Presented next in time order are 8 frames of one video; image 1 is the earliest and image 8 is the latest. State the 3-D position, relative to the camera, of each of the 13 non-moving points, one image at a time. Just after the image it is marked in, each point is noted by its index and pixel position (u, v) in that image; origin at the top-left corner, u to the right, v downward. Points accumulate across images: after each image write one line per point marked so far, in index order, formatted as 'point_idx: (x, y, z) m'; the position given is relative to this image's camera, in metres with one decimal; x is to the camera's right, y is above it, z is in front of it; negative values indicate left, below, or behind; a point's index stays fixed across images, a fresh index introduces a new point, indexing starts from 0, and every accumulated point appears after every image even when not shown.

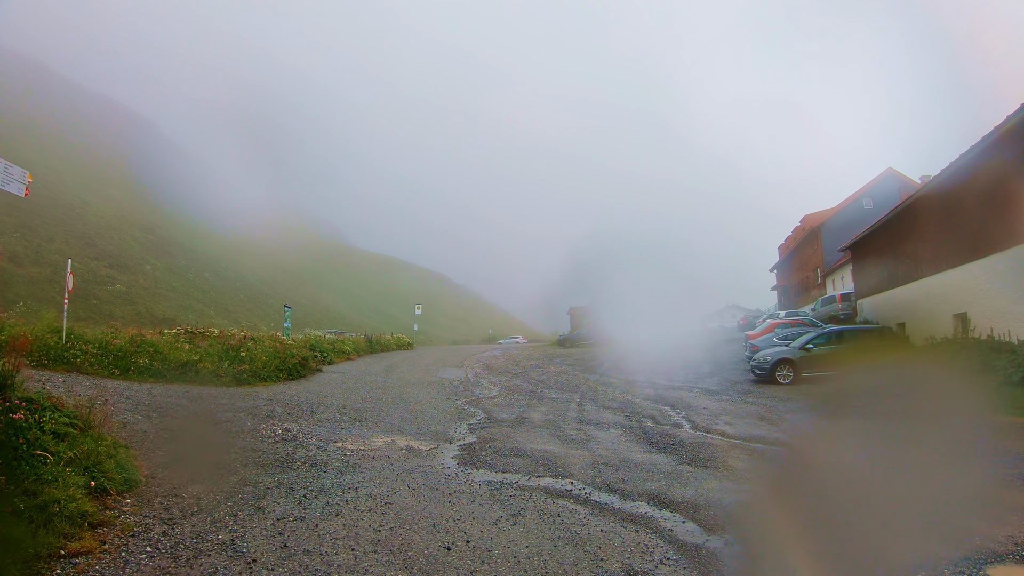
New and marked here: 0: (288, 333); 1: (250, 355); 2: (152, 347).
0: (-6.2, -1.4, +14.9) m
1: (-5.3, -1.4, +11.1) m
2: (-6.6, -1.1, +10.1) m
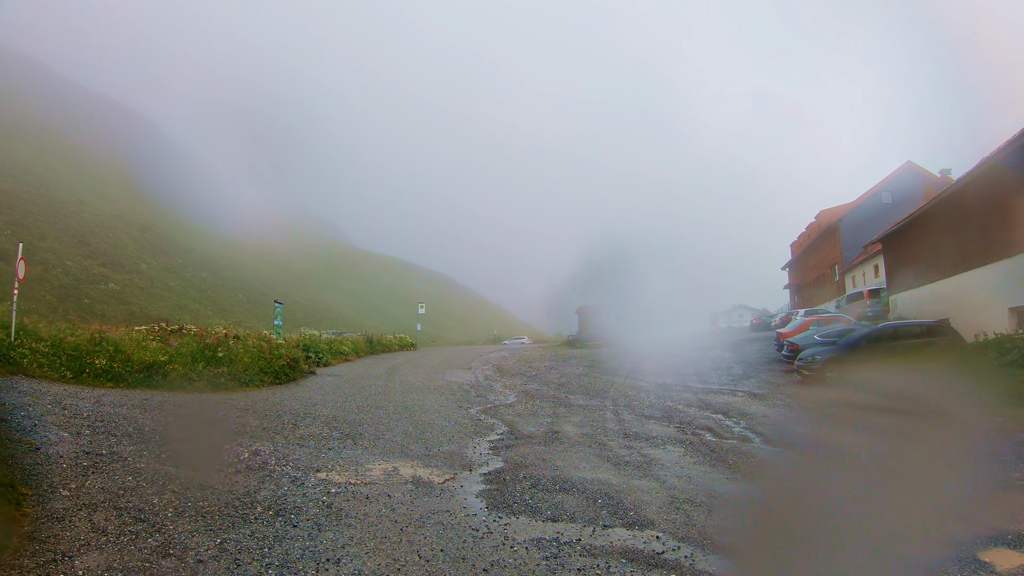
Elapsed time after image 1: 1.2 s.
0: (-5.8, -1.2, +13.4) m
1: (-4.9, -1.2, +9.6) m
2: (-6.3, -0.9, +8.6) m
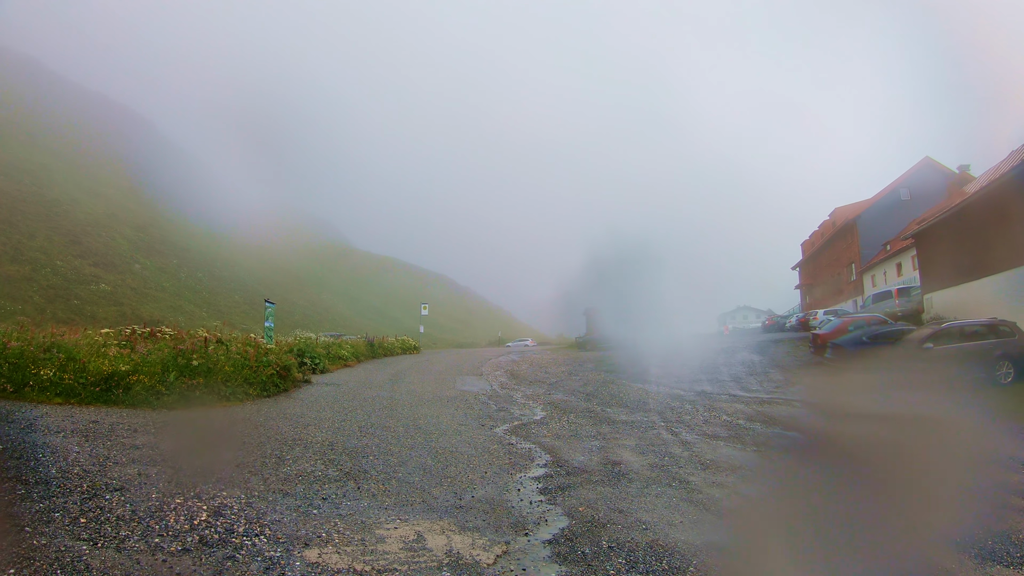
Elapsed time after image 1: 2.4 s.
0: (-5.3, -1.2, +11.9) m
1: (-4.5, -1.1, +8.1) m
2: (-5.8, -0.8, +7.2) m
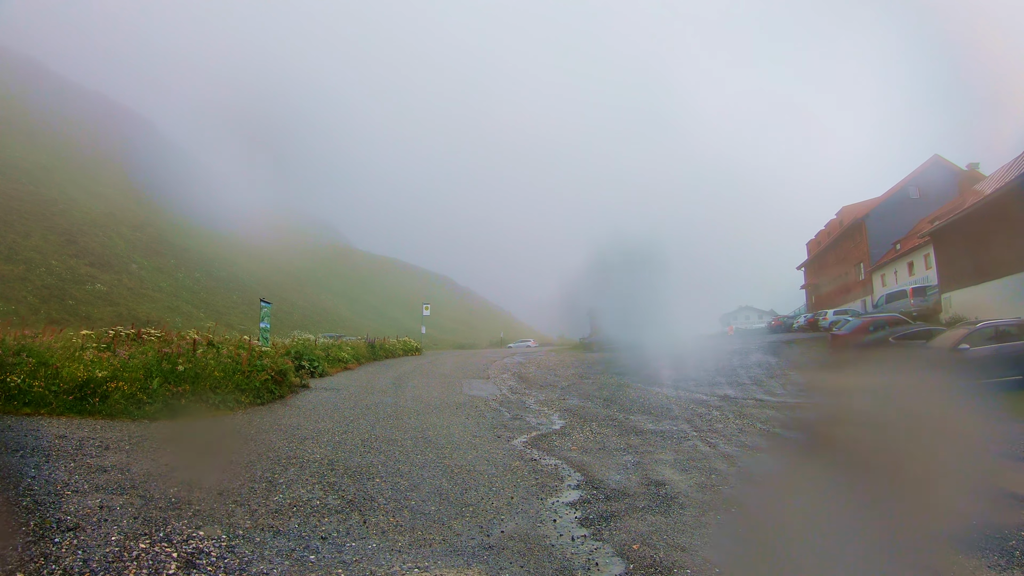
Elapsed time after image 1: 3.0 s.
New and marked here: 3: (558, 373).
0: (-5.1, -1.1, +11.2) m
1: (-4.2, -1.1, +7.4) m
2: (-5.6, -0.8, +6.5) m
3: (+1.4, -2.7, +16.8) m
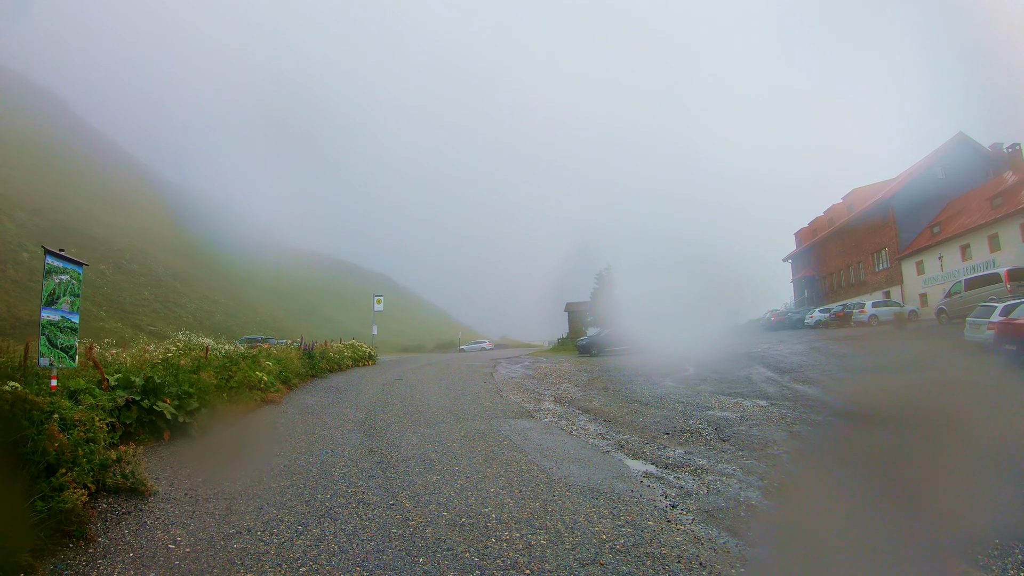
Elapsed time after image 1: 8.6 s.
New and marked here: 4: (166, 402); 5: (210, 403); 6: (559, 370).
0: (-5.6, -1.4, +12.5) m
1: (-4.9, -1.4, +8.7) m
2: (-6.3, -1.1, +7.8) m
3: (+1.2, -2.7, +17.7) m
4: (-3.9, -1.3, +6.1) m
5: (-3.7, -1.4, +6.8) m
6: (+1.8, -2.9, +20.2) m
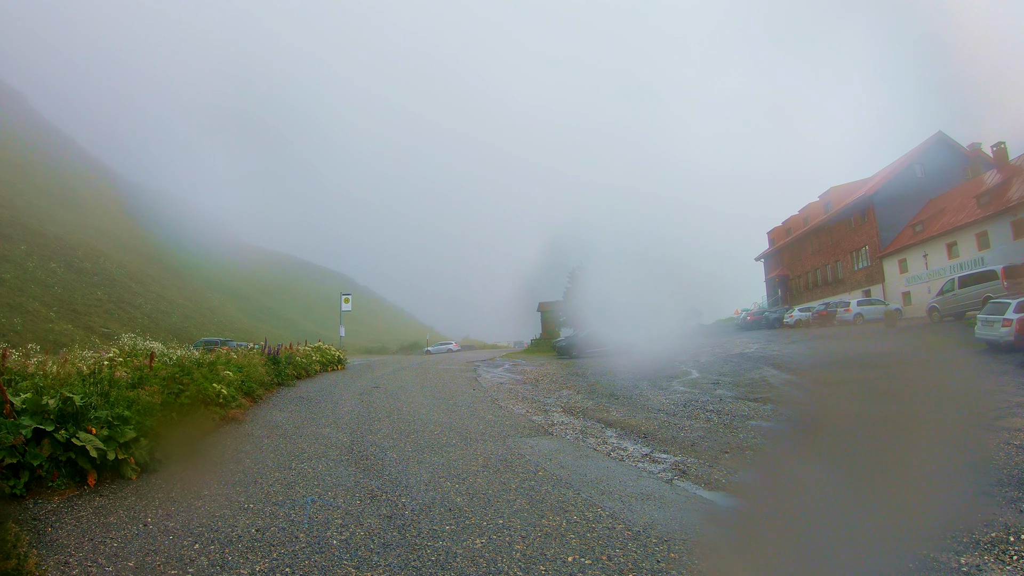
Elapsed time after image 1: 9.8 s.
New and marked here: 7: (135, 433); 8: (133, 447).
0: (-5.6, -1.3, +10.8) m
1: (-4.7, -1.3, +7.0) m
2: (-6.0, -1.0, +6.0) m
3: (+0.9, -2.6, +16.4) m
4: (-3.5, -1.2, +4.5) m
5: (-3.4, -1.3, +5.1) m
6: (+1.3, -2.8, +18.9) m
7: (-3.3, -1.3, +4.8) m
8: (-3.3, -1.4, +4.8) m
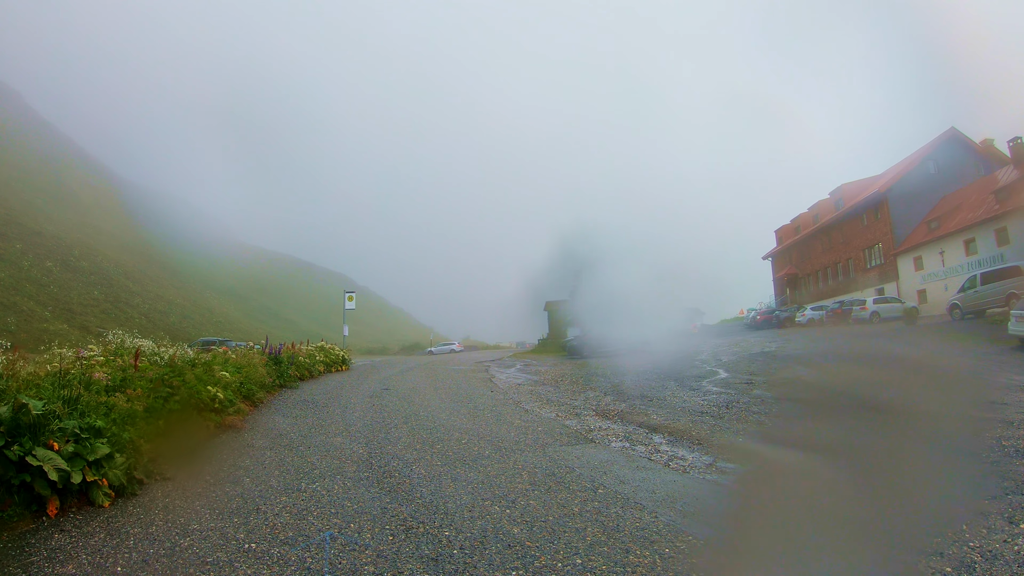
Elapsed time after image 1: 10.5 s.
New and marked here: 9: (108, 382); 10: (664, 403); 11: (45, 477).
0: (-5.1, -1.2, +9.8) m
1: (-4.2, -1.1, +6.0) m
2: (-5.6, -0.9, +5.1) m
3: (+1.3, -2.5, +15.5) m
4: (-3.0, -1.1, +3.6) m
5: (-2.9, -1.2, +4.2) m
6: (+1.7, -2.7, +18.0) m
7: (-2.9, -1.1, +3.9) m
8: (-2.8, -1.2, +3.8) m
9: (-3.6, -0.8, +5.0) m
10: (+2.6, -2.1, +10.3) m
11: (-2.9, -1.2, +3.5) m
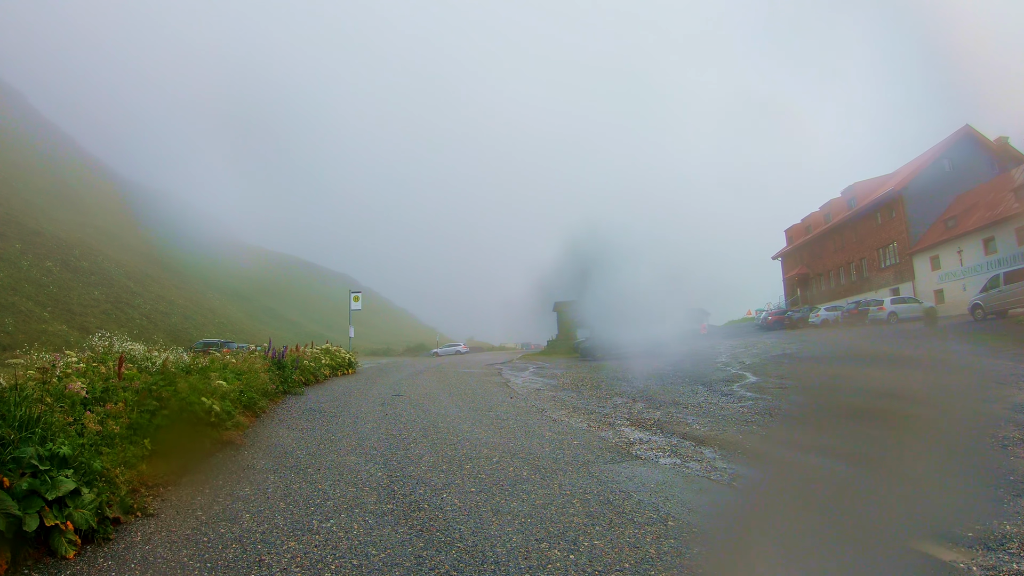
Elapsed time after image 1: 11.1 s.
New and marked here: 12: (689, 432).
0: (-4.8, -1.1, +9.1) m
1: (-3.8, -1.1, +5.3) m
2: (-5.2, -0.9, +4.3) m
3: (+1.7, -2.5, +14.7) m
4: (-2.6, -1.0, +2.8) m
5: (-2.5, -1.2, +3.4) m
6: (+2.2, -2.7, +17.2) m
7: (-2.5, -1.1, +3.1) m
8: (-2.4, -1.2, +3.1) m
9: (-3.3, -0.8, +4.2) m
10: (+3.0, -2.0, +9.5) m
11: (-2.6, -1.1, +2.7) m
12: (+2.3, -1.9, +7.4) m
